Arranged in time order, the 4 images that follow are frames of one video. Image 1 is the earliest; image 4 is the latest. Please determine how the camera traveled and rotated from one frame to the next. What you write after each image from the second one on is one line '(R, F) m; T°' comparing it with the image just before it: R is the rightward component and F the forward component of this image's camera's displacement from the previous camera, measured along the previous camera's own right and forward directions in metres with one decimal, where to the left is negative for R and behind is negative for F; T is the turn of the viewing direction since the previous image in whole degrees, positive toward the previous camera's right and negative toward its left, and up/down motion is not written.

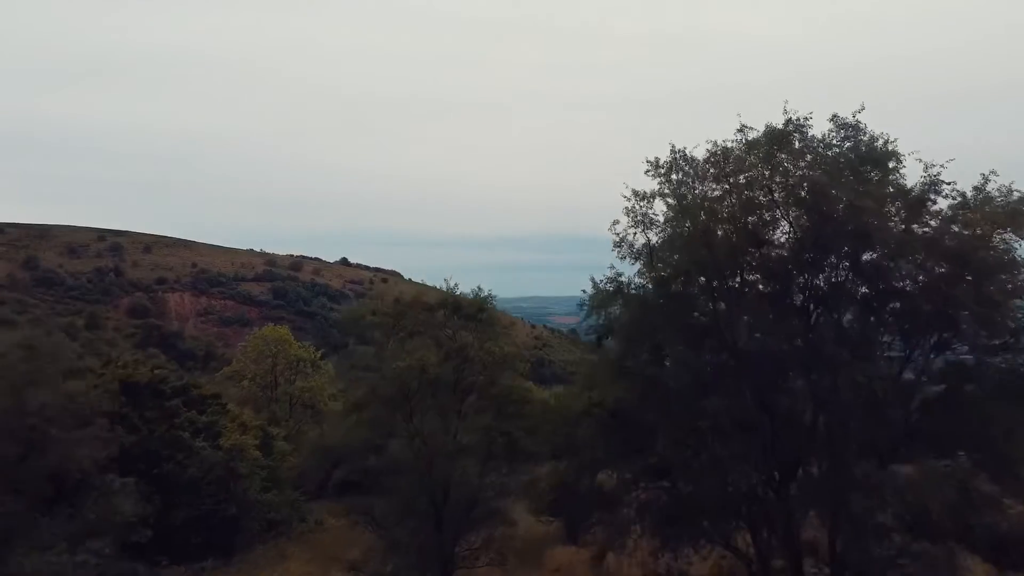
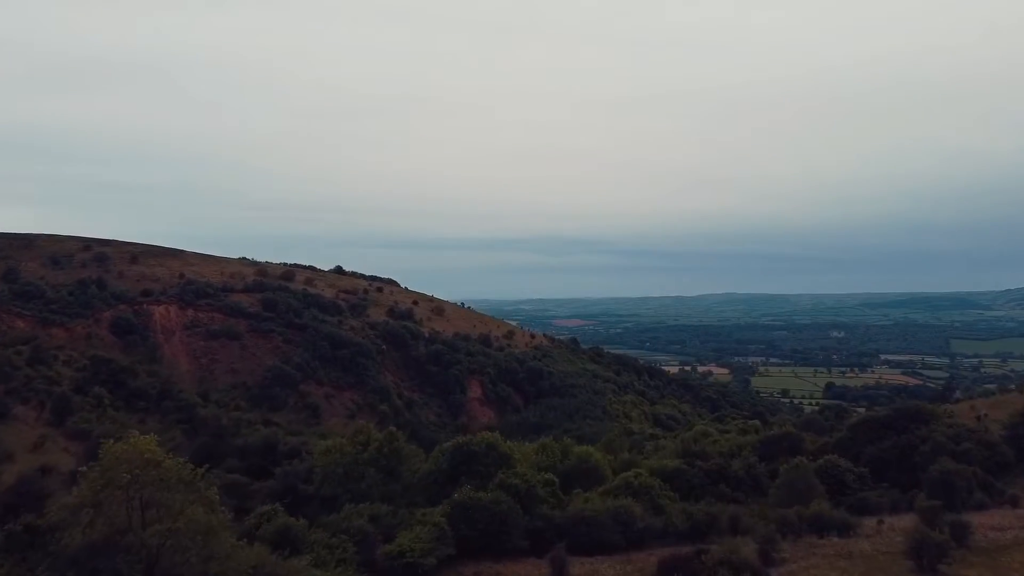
(+0.7, +3.4) m; 0°
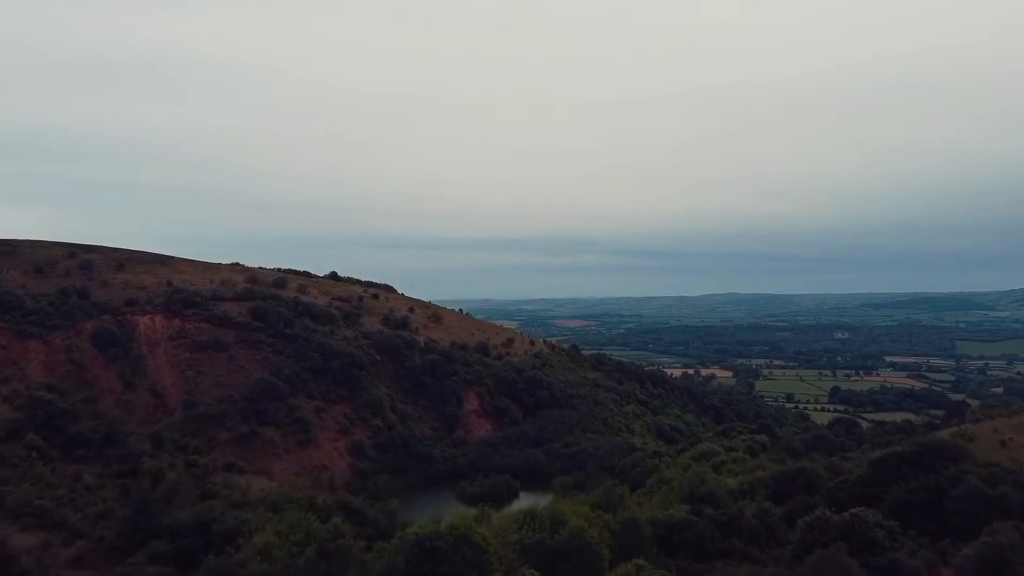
(+0.6, +3.6) m; 0°
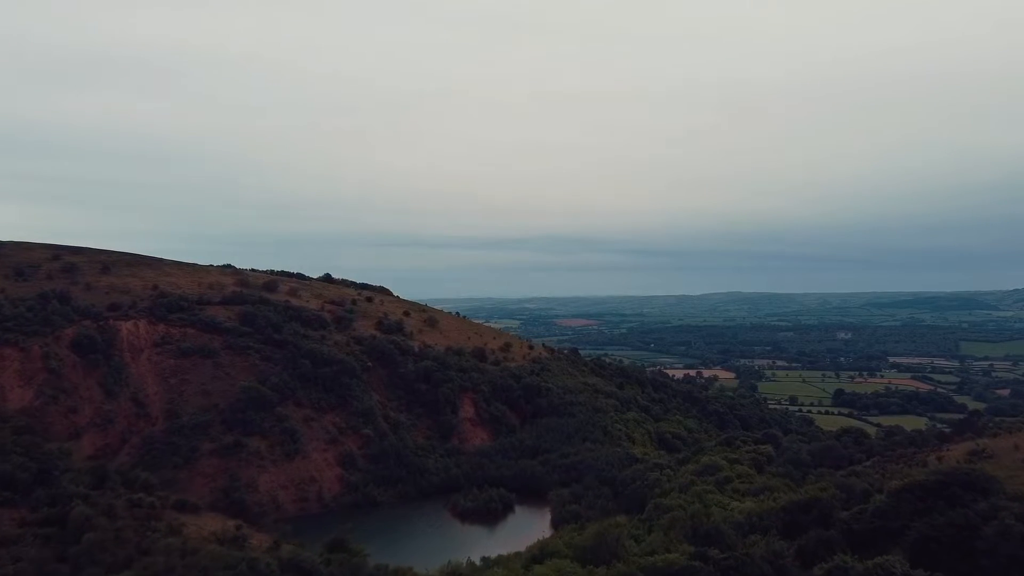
(+0.7, +3.3) m; 0°
